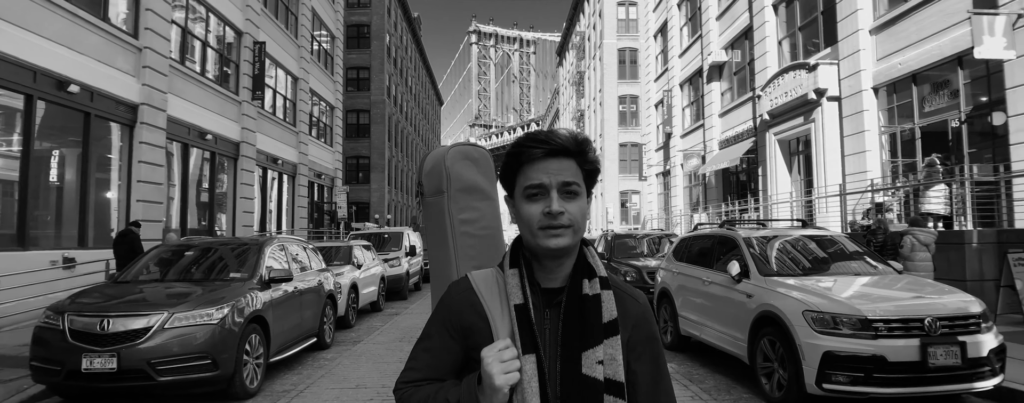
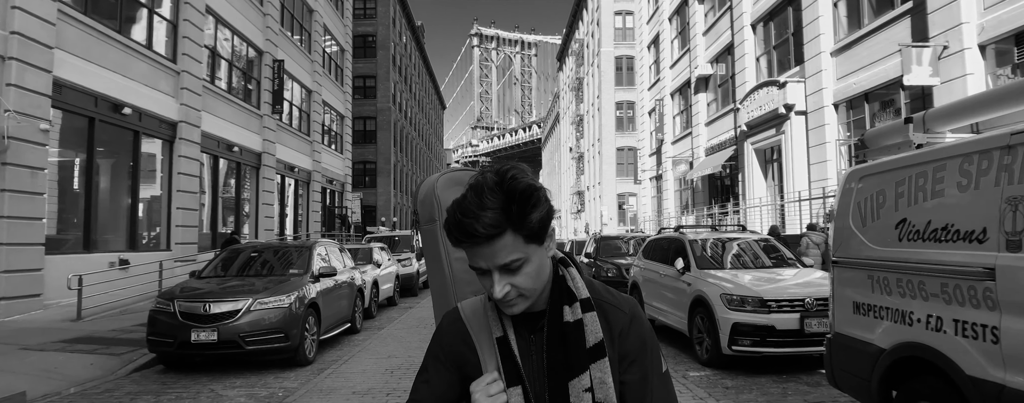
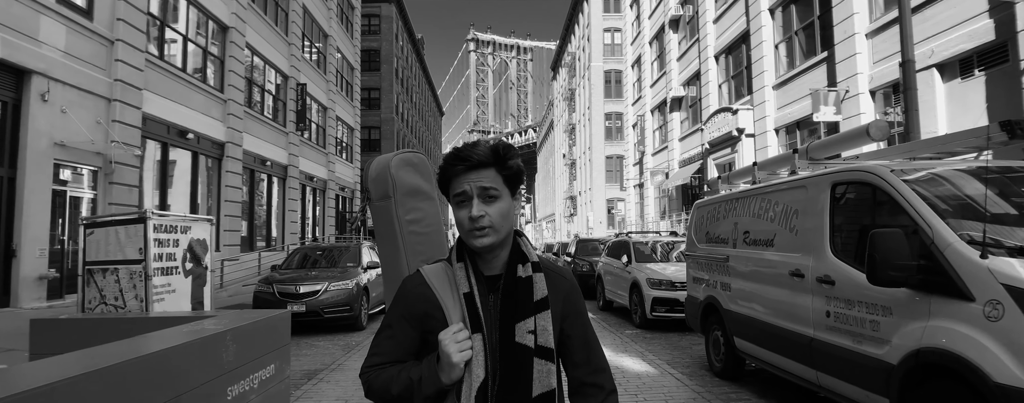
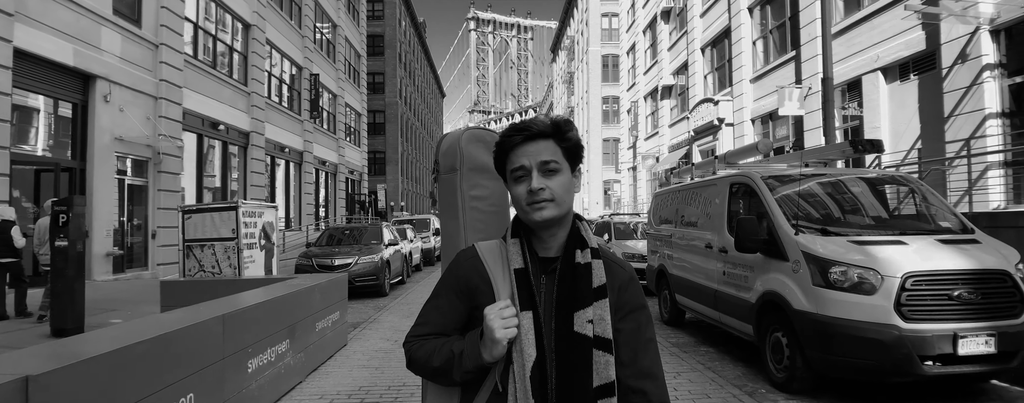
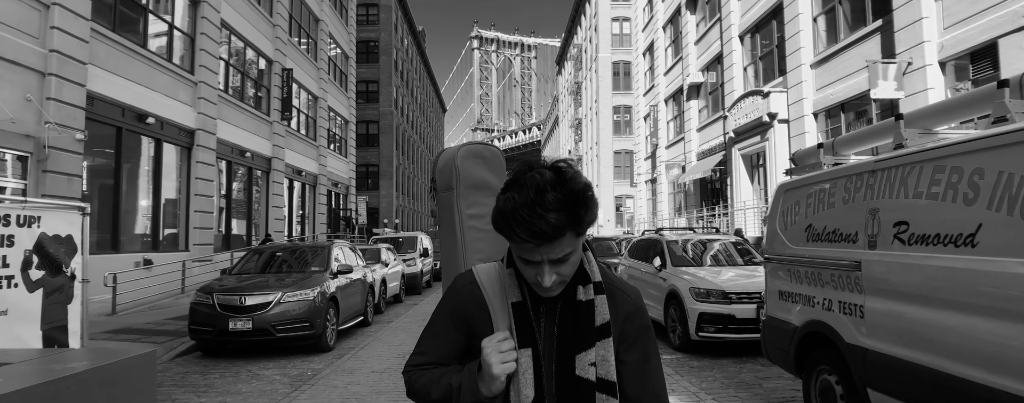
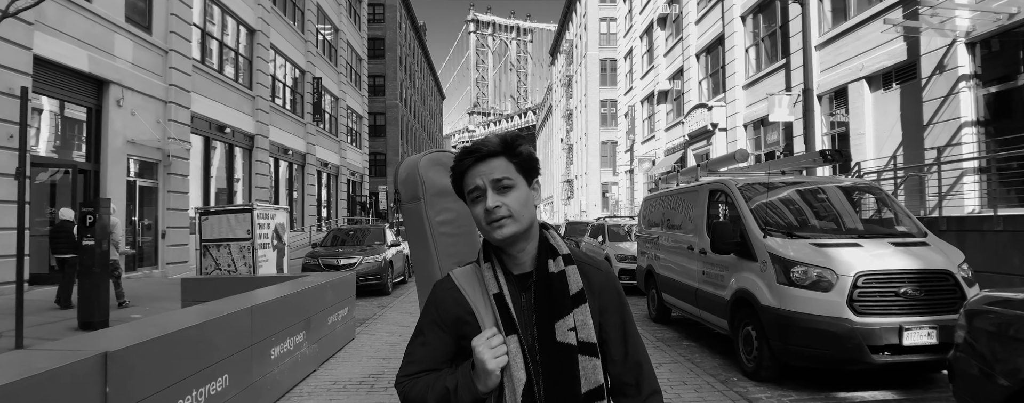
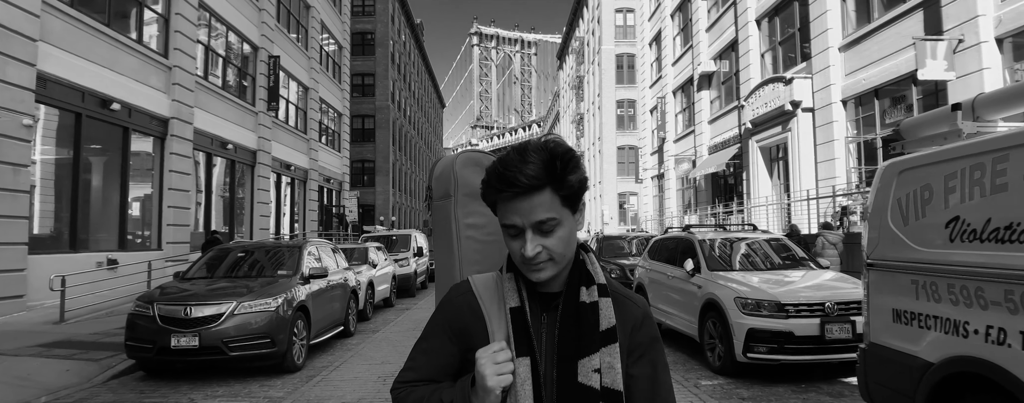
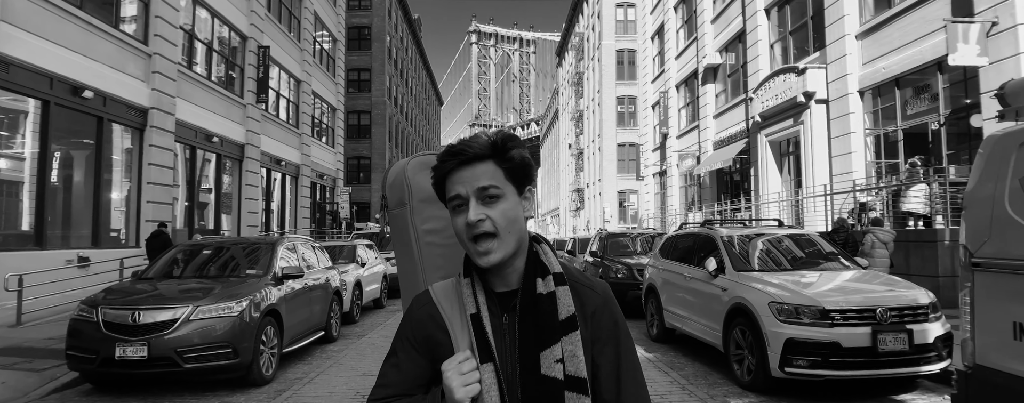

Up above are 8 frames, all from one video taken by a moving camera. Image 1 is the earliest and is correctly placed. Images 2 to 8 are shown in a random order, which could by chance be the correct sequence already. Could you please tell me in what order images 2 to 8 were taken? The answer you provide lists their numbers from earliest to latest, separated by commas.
8, 7, 2, 5, 3, 4, 6
